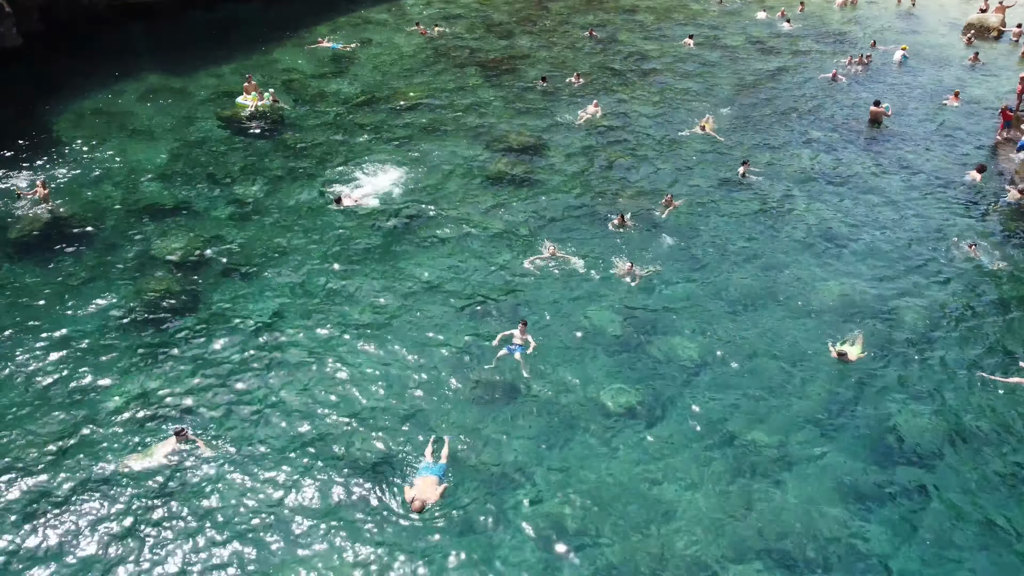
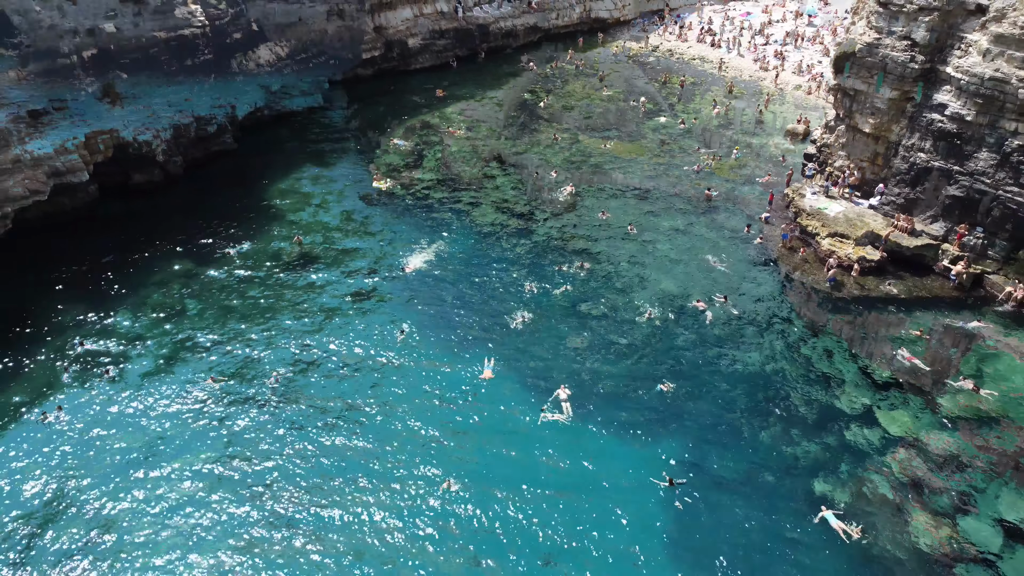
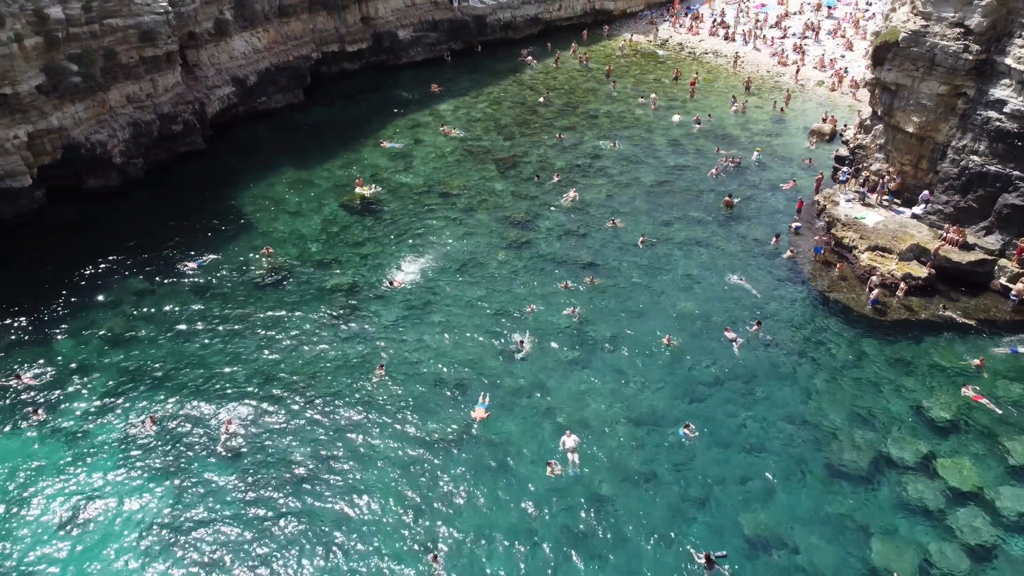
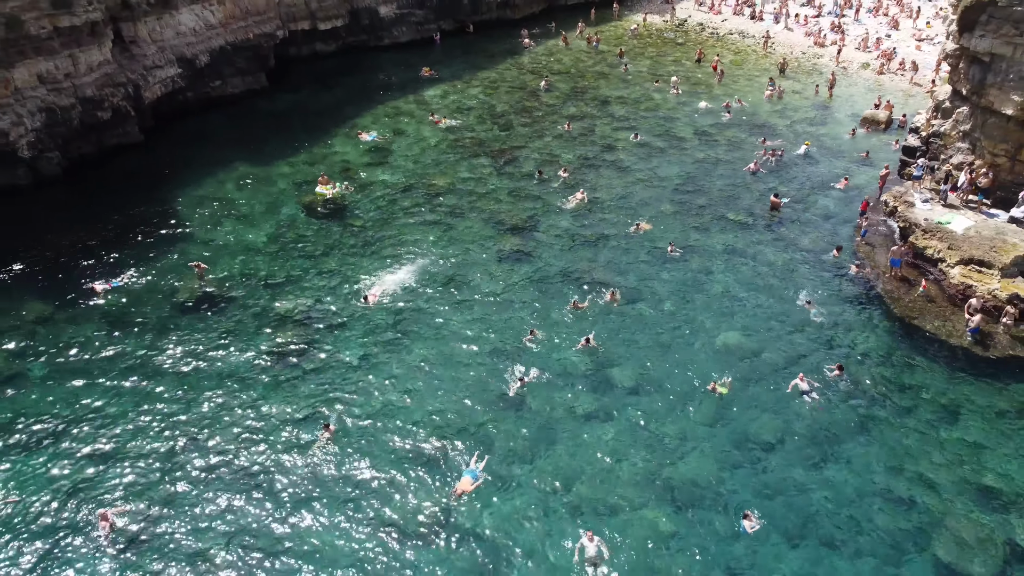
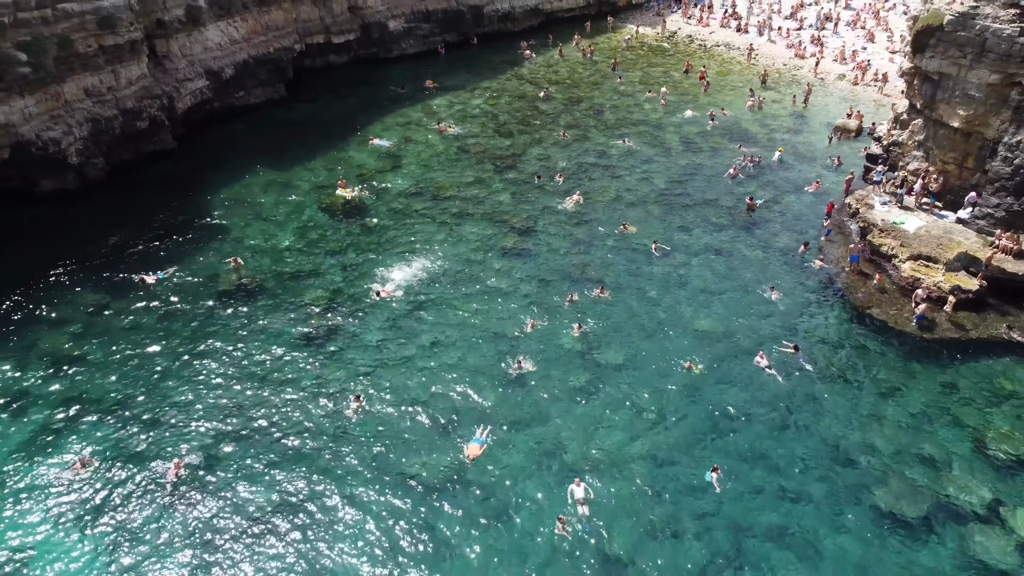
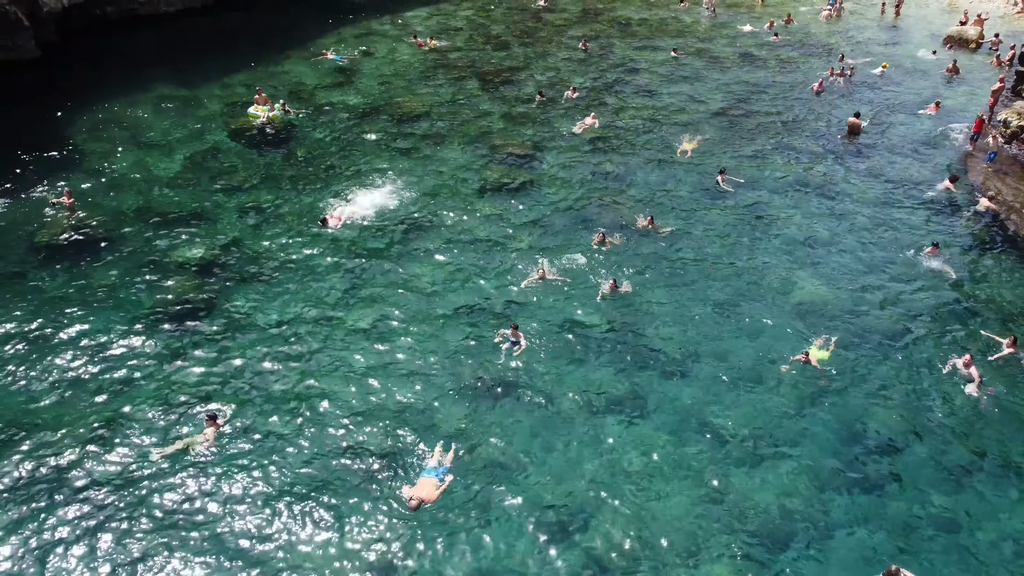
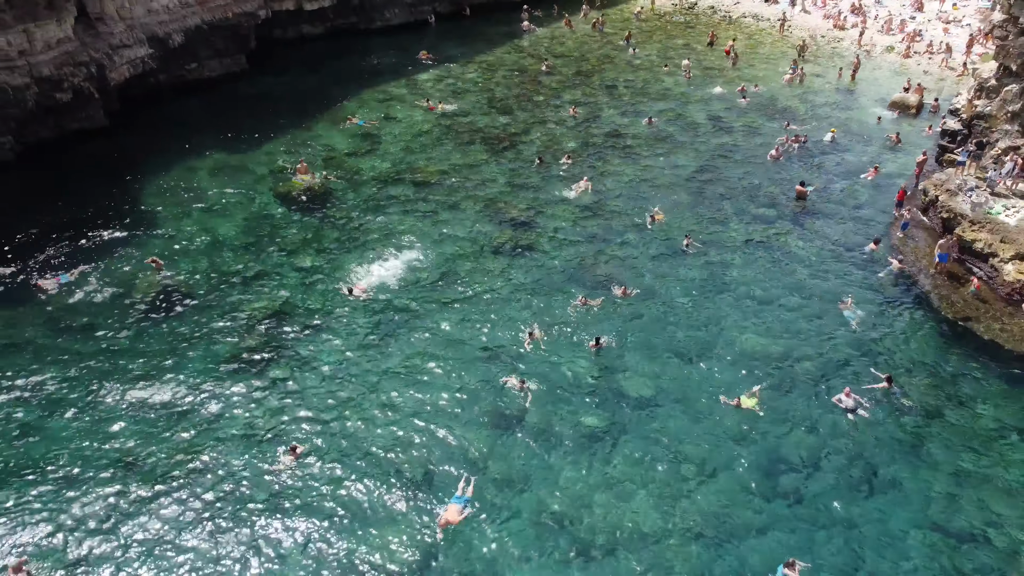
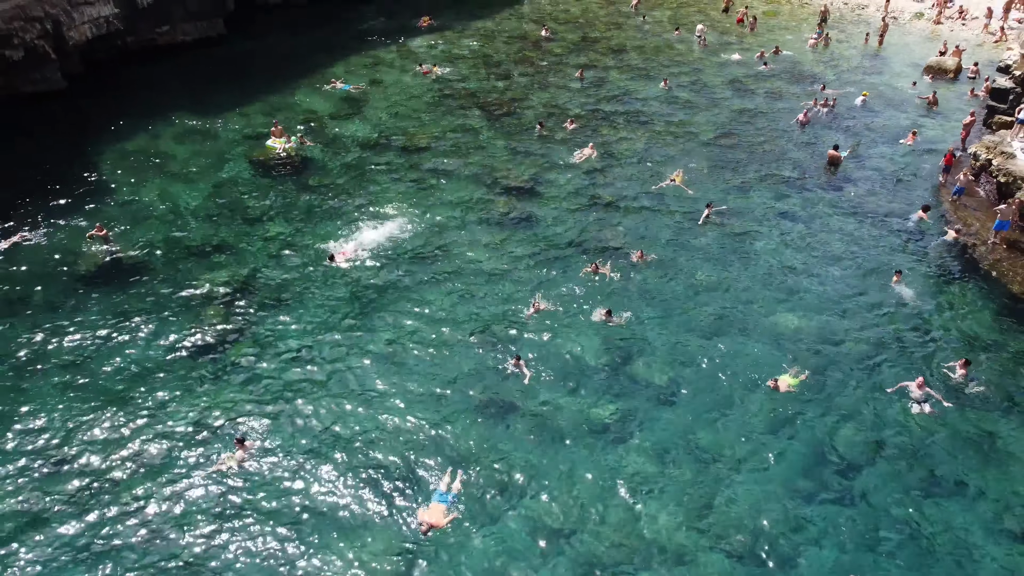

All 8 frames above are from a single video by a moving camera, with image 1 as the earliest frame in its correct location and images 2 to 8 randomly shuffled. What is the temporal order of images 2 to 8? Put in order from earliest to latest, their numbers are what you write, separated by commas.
6, 8, 7, 4, 5, 3, 2
